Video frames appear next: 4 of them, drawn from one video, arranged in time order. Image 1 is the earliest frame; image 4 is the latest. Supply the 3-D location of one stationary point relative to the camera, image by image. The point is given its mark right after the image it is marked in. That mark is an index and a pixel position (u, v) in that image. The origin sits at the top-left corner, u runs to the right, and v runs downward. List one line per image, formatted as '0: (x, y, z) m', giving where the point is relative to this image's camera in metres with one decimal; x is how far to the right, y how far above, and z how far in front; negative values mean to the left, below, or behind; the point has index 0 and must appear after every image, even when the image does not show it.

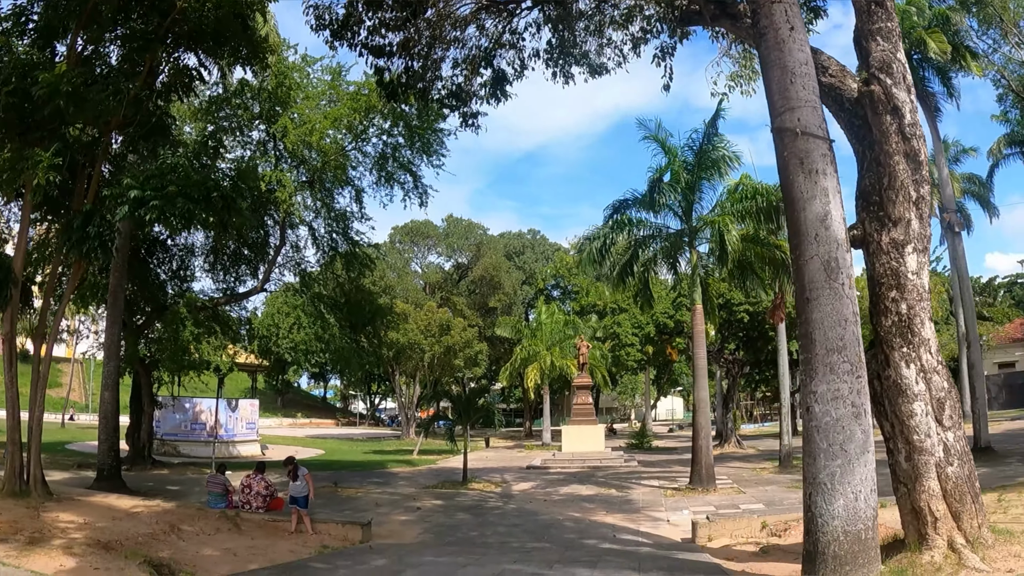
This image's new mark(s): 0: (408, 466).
0: (-3.3, -5.8, +19.3) m
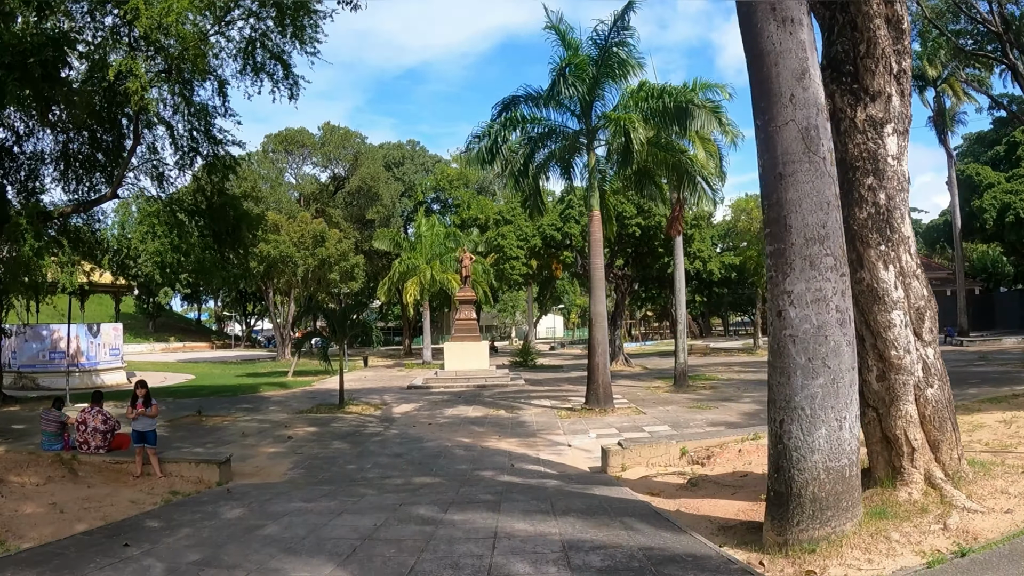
0: (-6.8, -3.0, +17.4) m
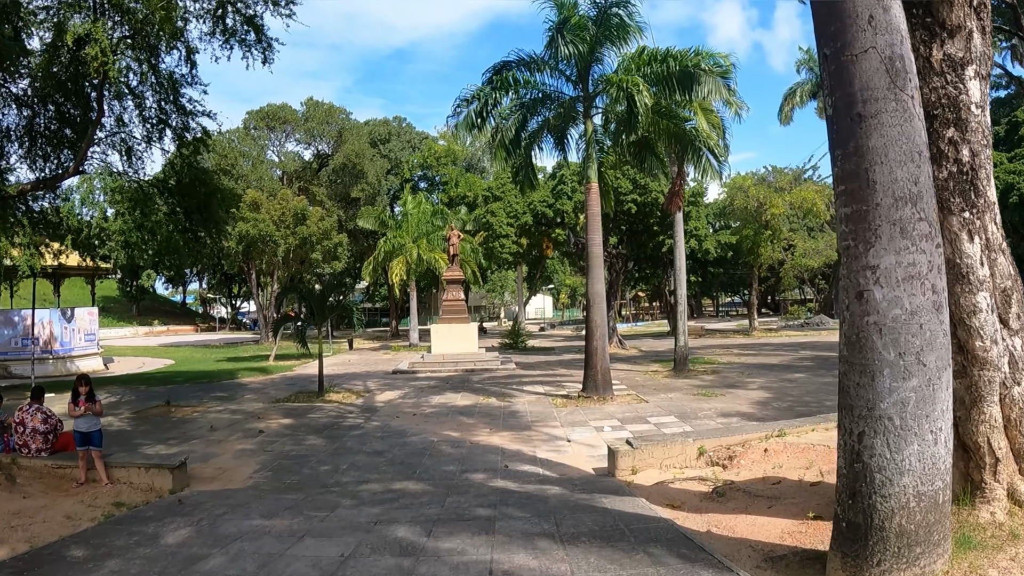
0: (-7.0, -2.4, +16.5) m
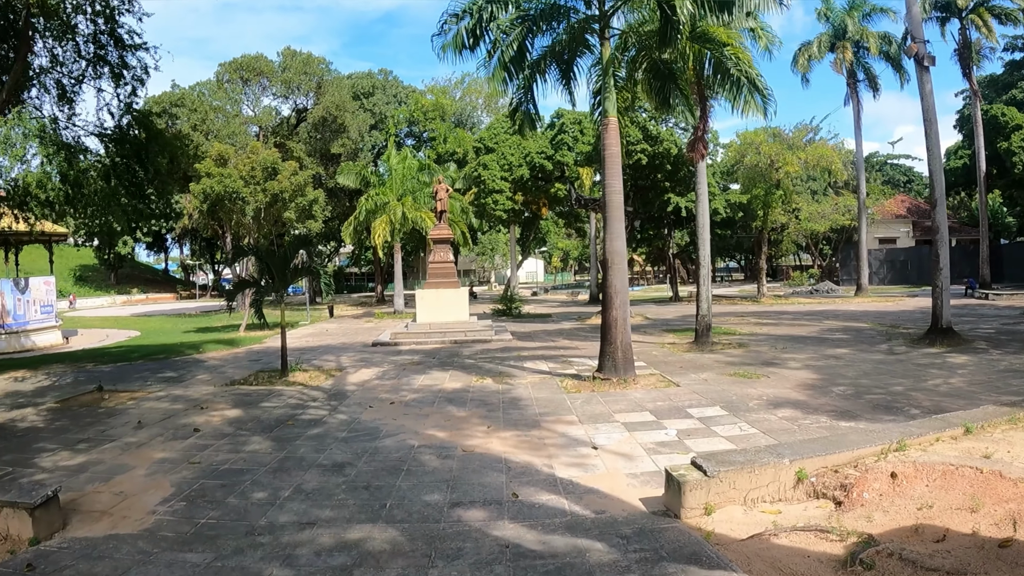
0: (-7.1, -1.5, +14.6) m
